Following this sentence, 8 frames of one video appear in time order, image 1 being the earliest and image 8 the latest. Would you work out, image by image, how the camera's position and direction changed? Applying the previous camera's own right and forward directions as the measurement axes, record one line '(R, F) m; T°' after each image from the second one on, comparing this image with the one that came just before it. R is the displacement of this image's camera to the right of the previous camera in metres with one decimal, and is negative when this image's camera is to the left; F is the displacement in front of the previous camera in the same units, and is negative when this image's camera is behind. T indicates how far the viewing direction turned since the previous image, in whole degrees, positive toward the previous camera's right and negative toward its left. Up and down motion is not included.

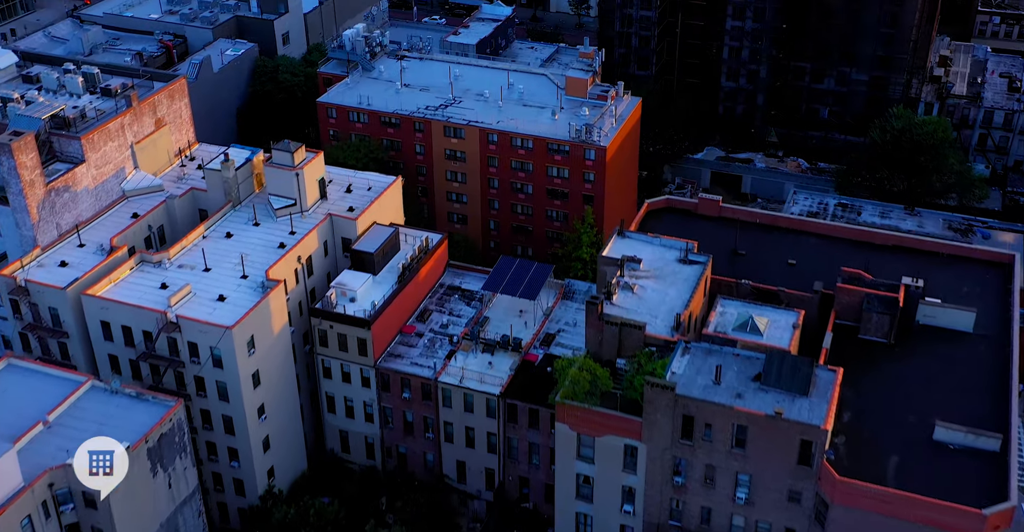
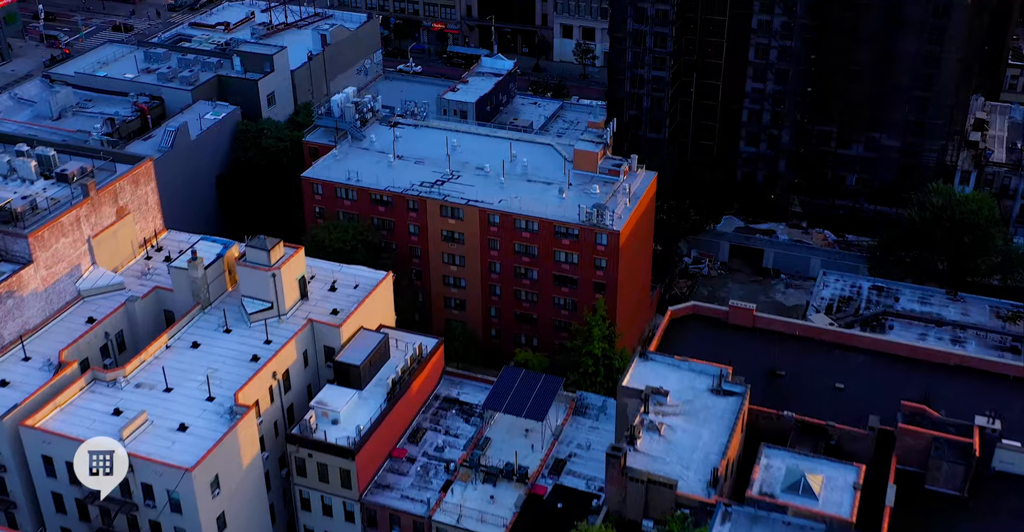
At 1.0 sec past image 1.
(-0.4, +11.2) m; 0°
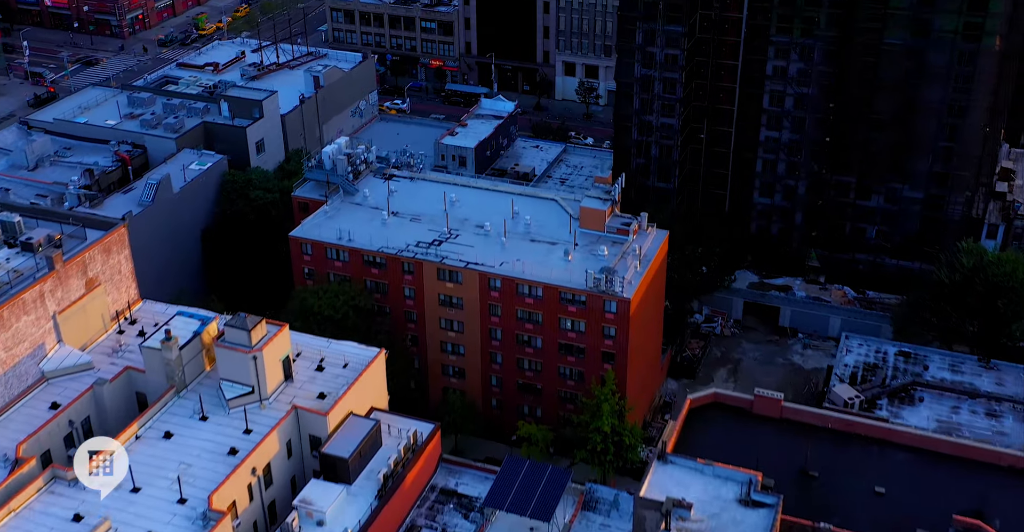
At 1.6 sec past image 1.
(-0.3, +7.2) m; 0°
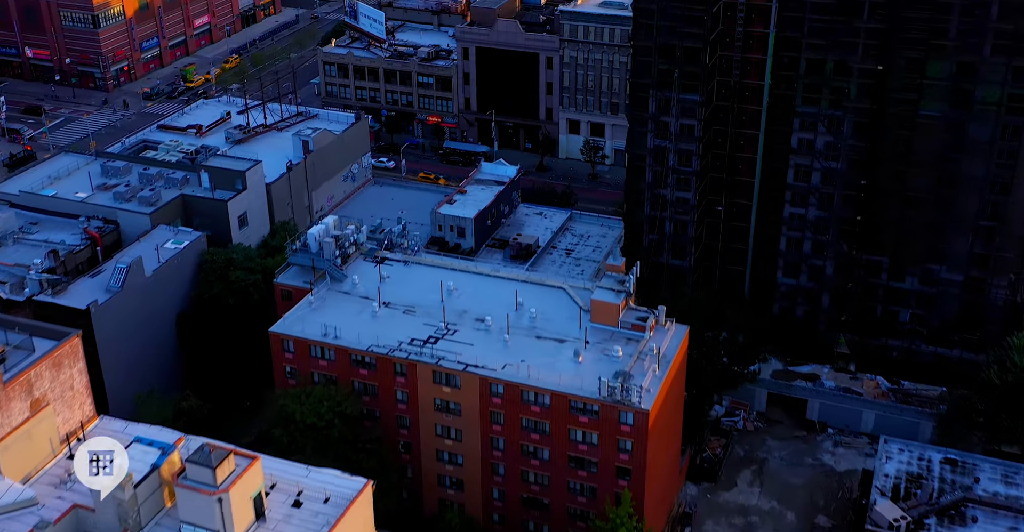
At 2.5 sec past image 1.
(-0.4, +10.3) m; 0°
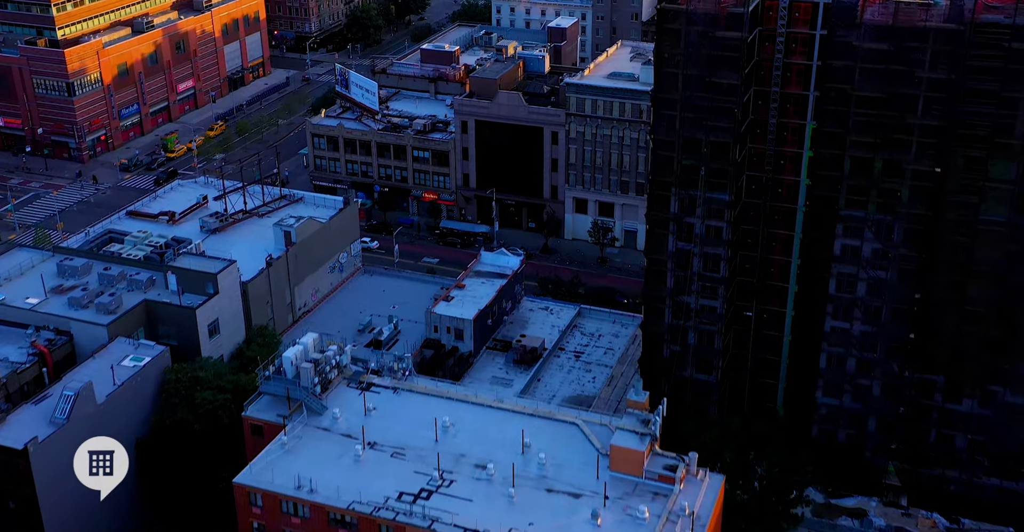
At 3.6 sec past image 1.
(-0.5, +13.8) m; 0°
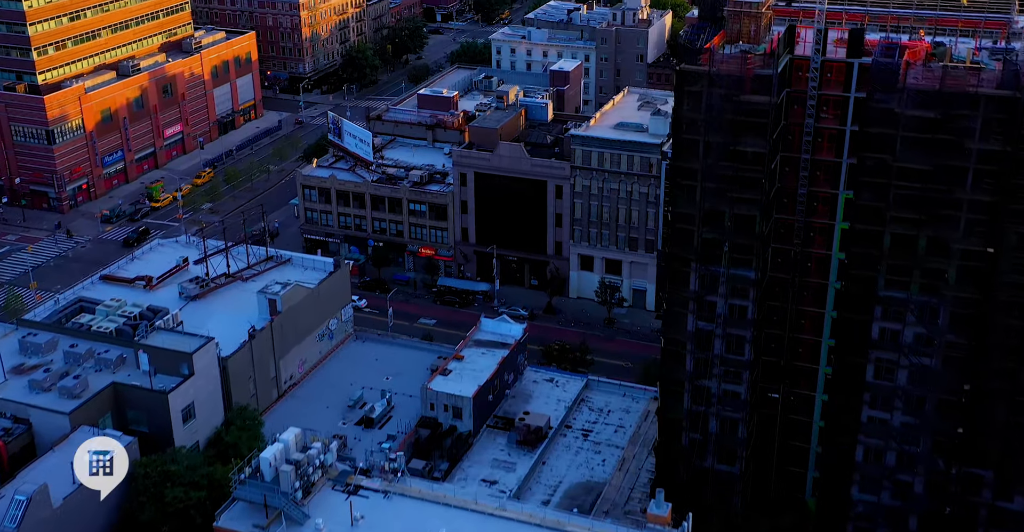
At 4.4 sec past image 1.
(-0.4, +9.6) m; 0°
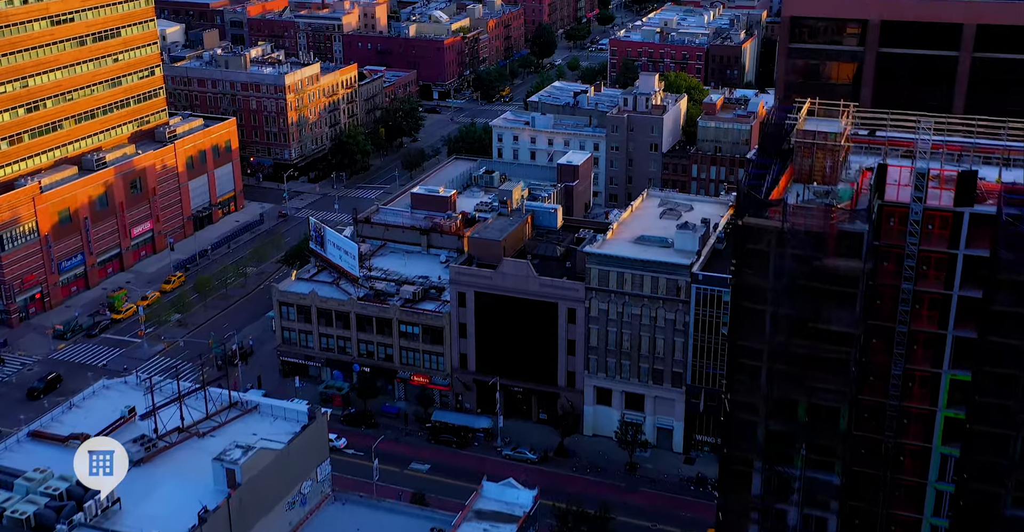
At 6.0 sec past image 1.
(-0.9, +20.7) m; 0°
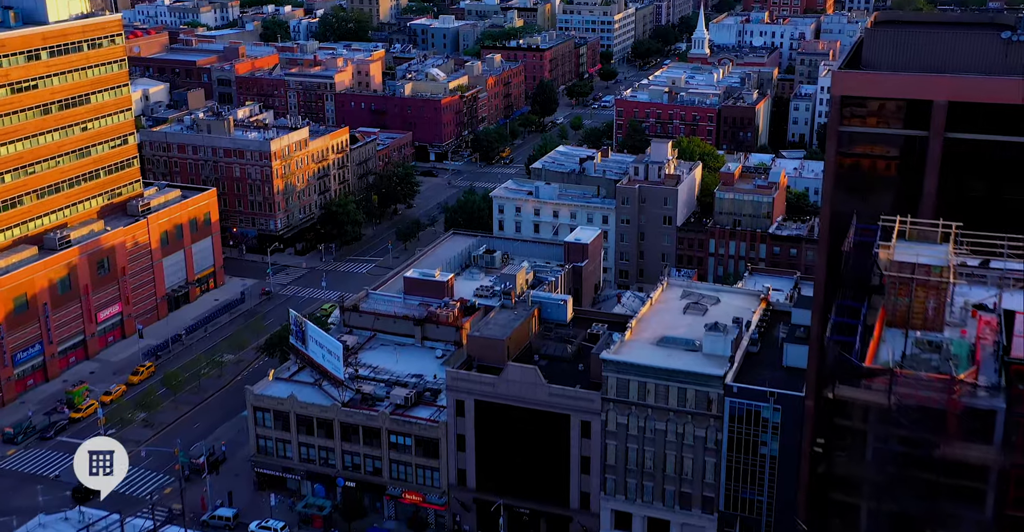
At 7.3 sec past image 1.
(-0.8, +17.0) m; 0°
